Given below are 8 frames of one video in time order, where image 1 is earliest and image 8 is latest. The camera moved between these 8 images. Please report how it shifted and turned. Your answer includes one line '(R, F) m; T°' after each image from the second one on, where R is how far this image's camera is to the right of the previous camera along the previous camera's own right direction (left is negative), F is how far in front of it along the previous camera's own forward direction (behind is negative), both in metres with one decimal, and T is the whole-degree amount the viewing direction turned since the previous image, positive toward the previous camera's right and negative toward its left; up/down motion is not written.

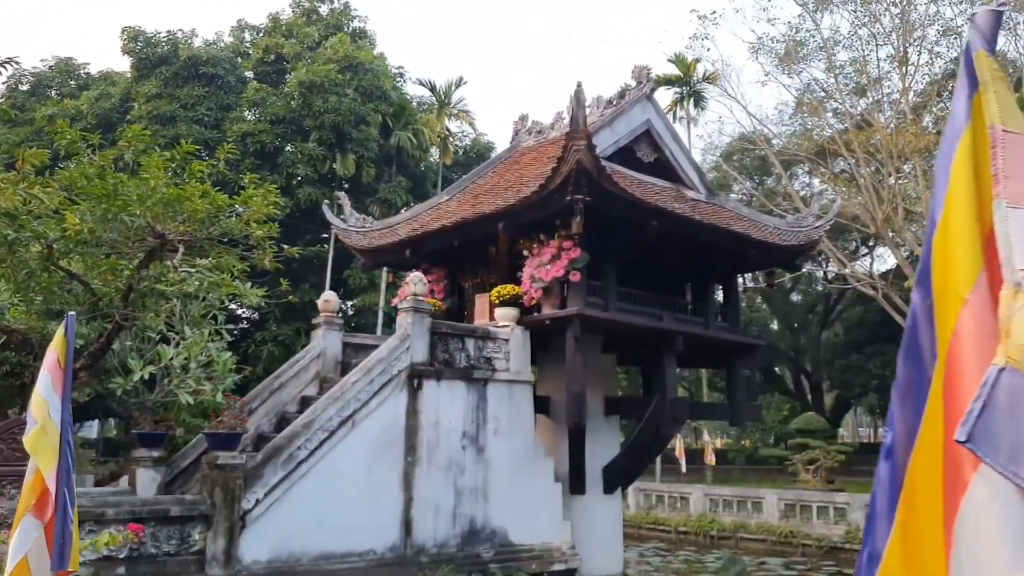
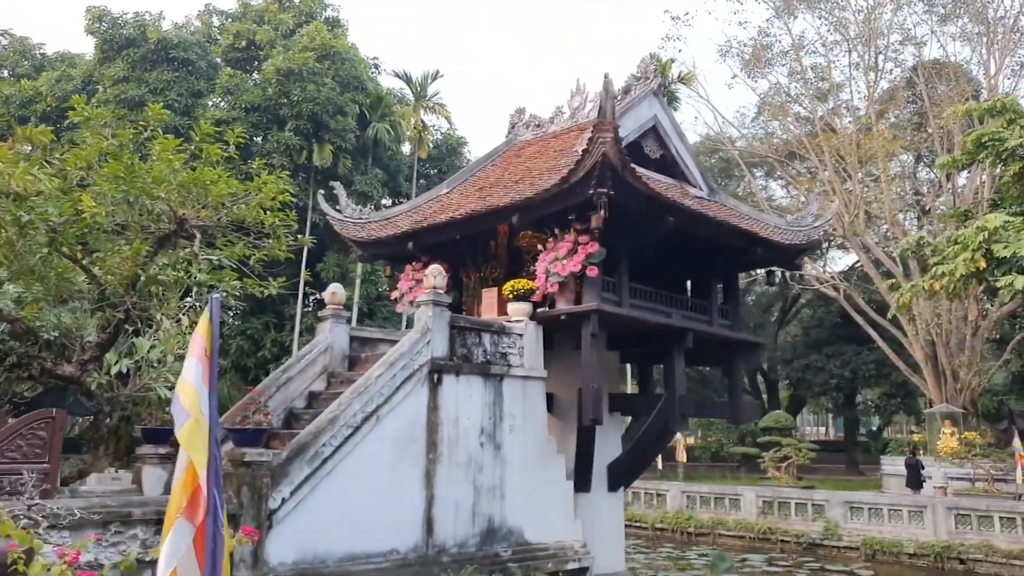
(-0.8, +0.2) m; +4°
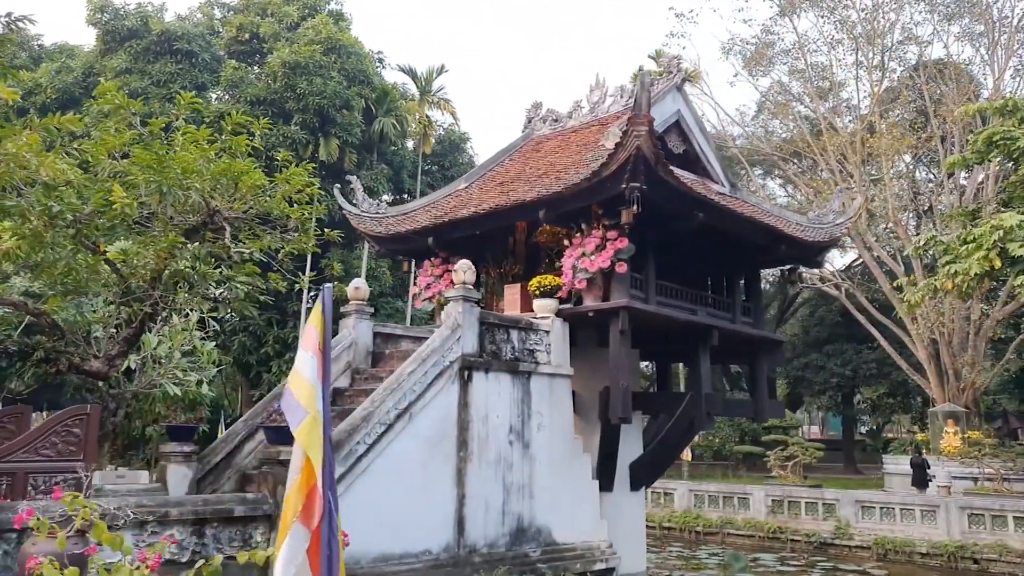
(-0.4, +0.2) m; +1°
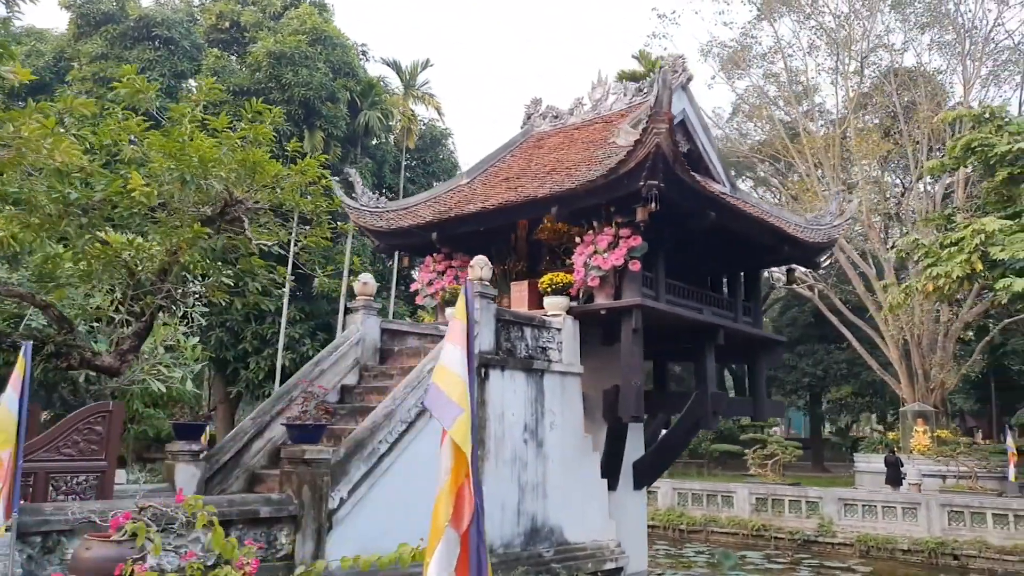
(-0.6, +0.1) m; +3°
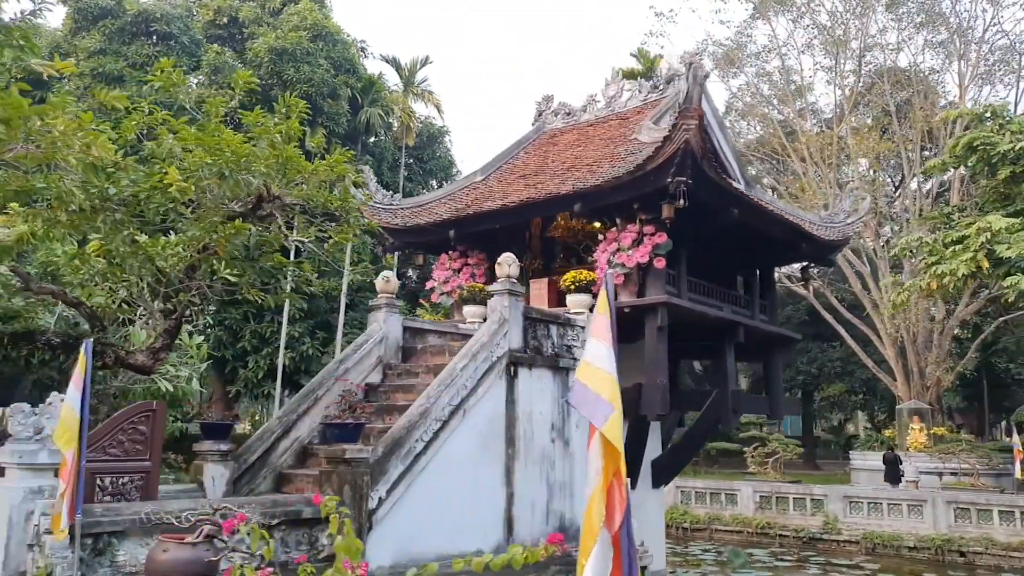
(-0.4, +0.1) m; +1°
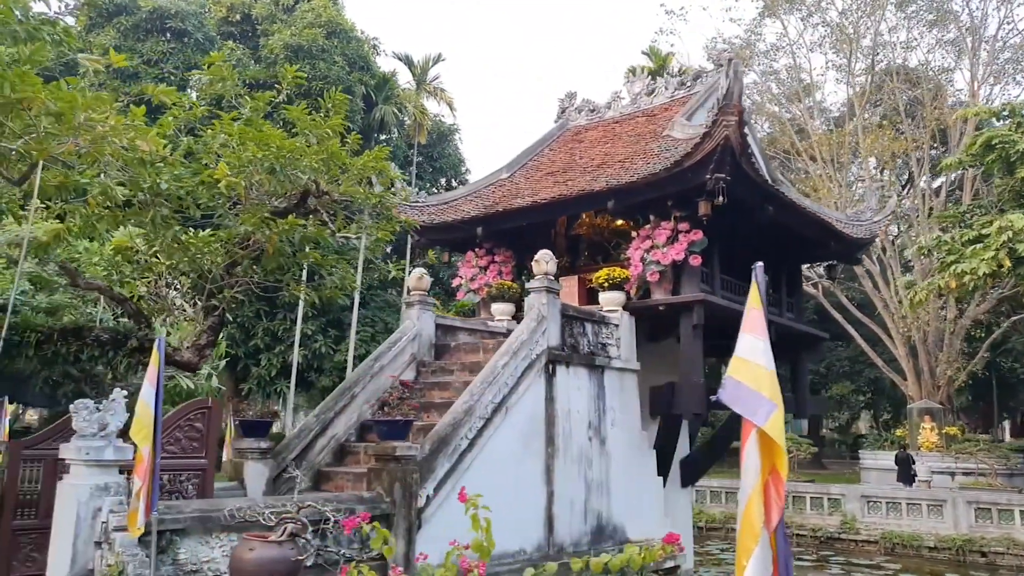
(-0.4, +0.1) m; 0°
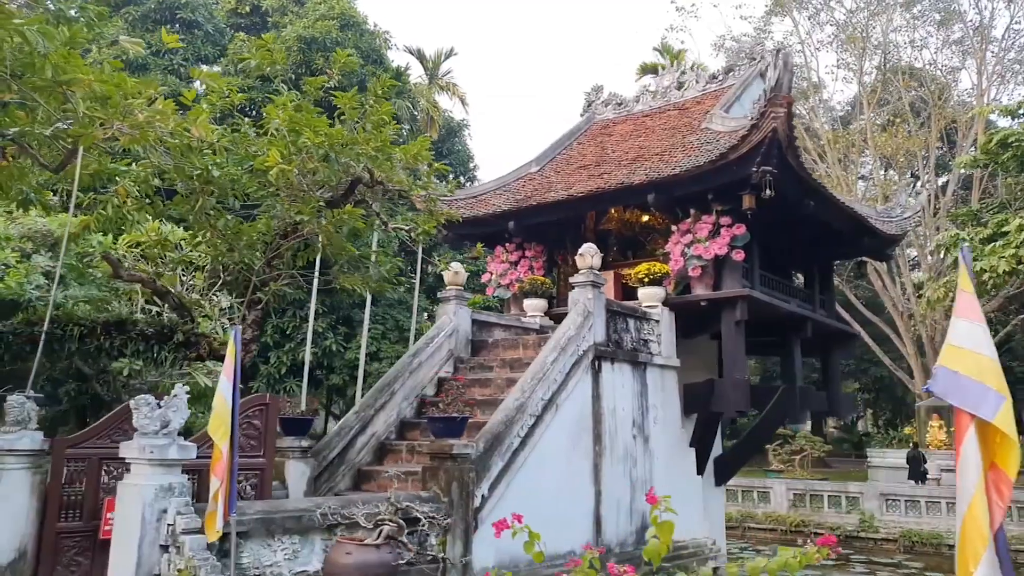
(-0.5, +0.2) m; 0°
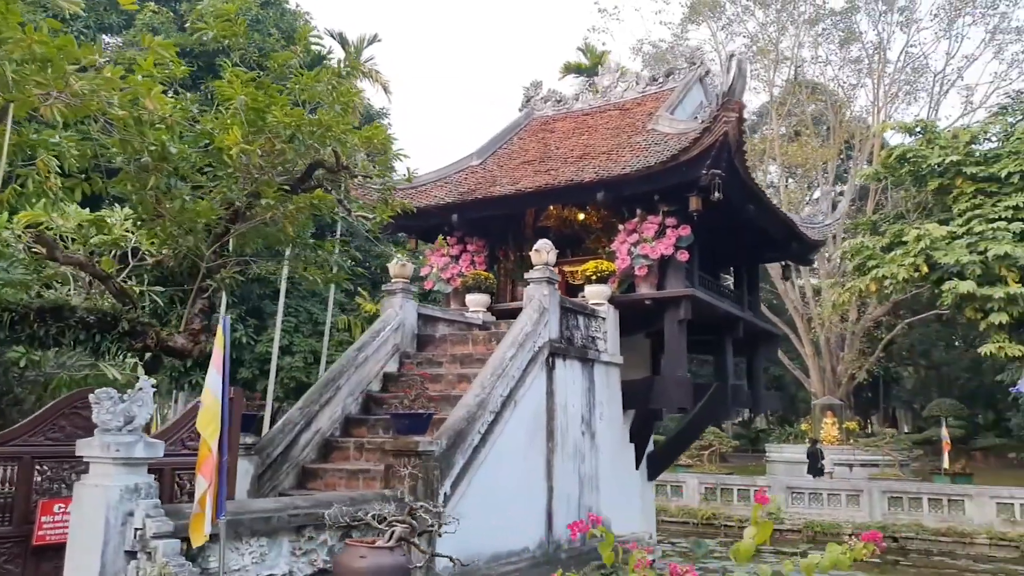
(-0.5, +0.1) m; +7°
